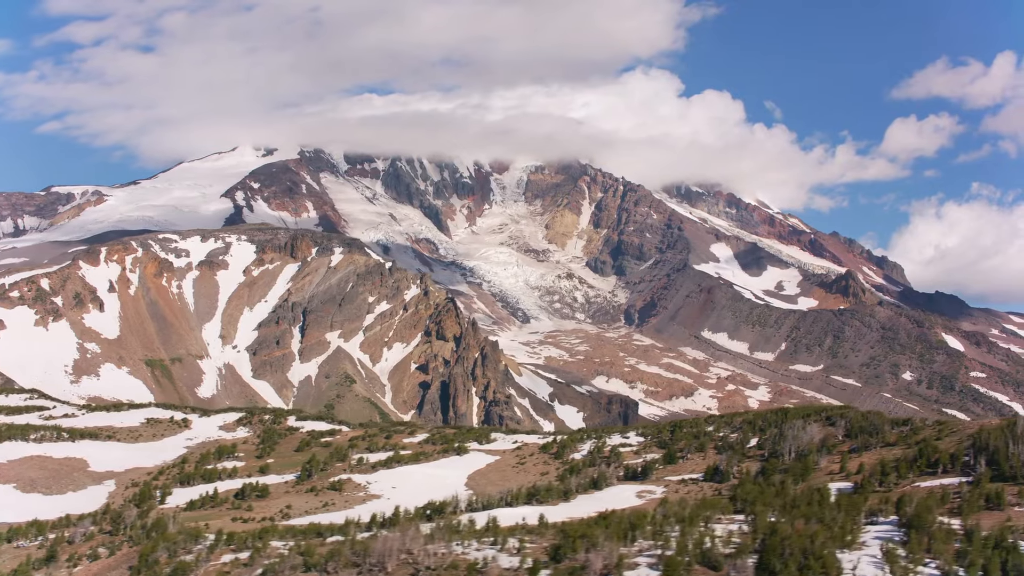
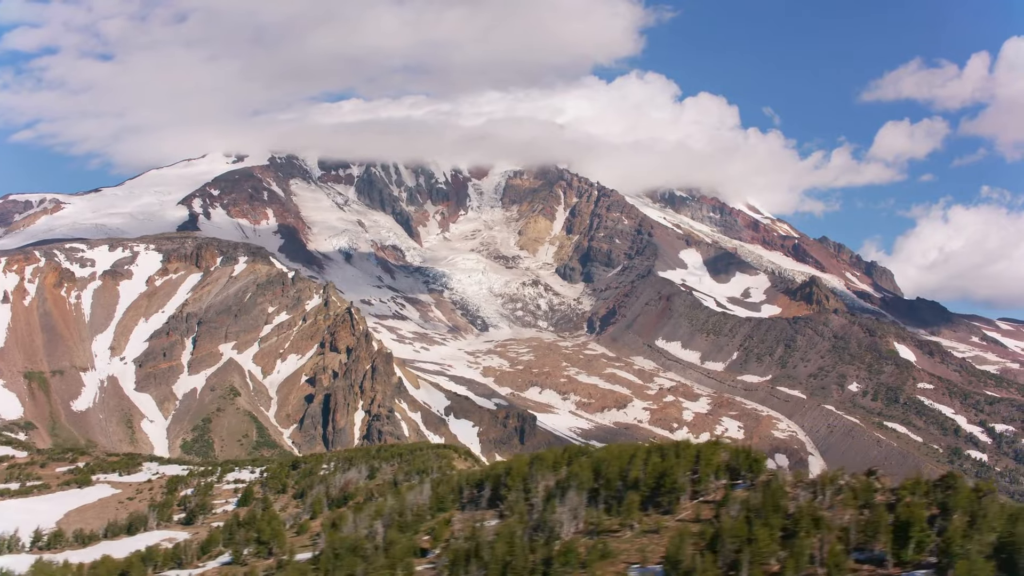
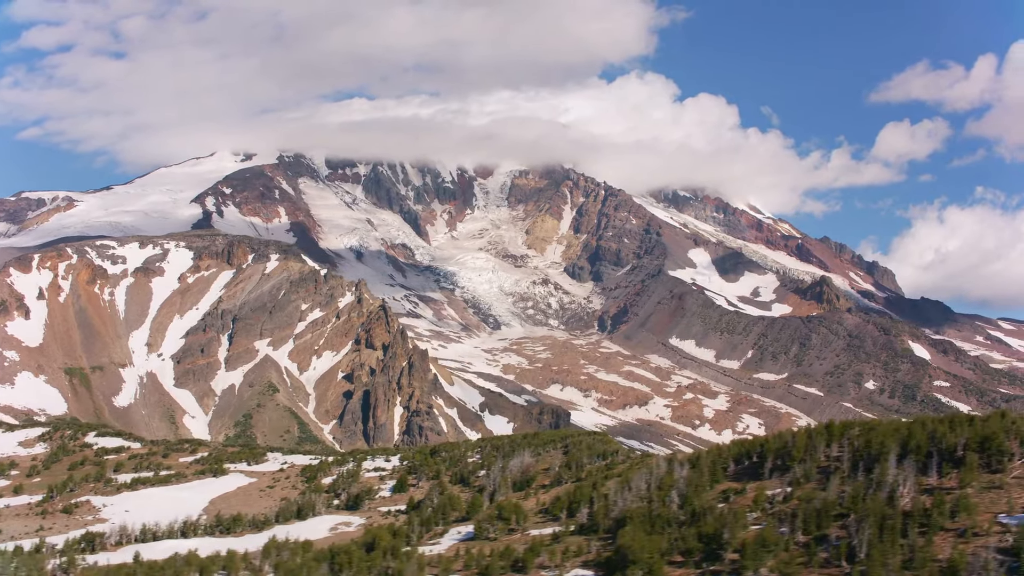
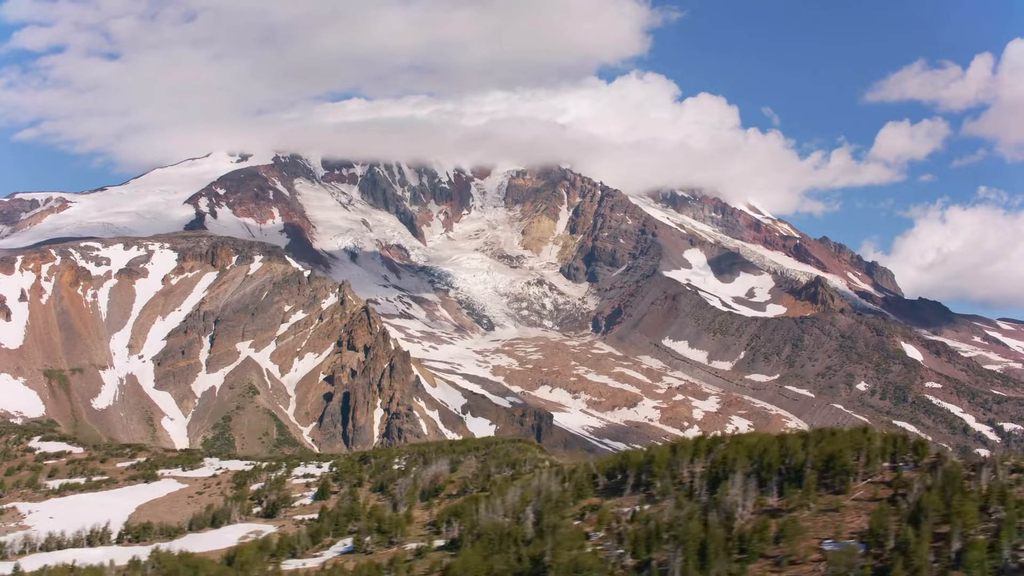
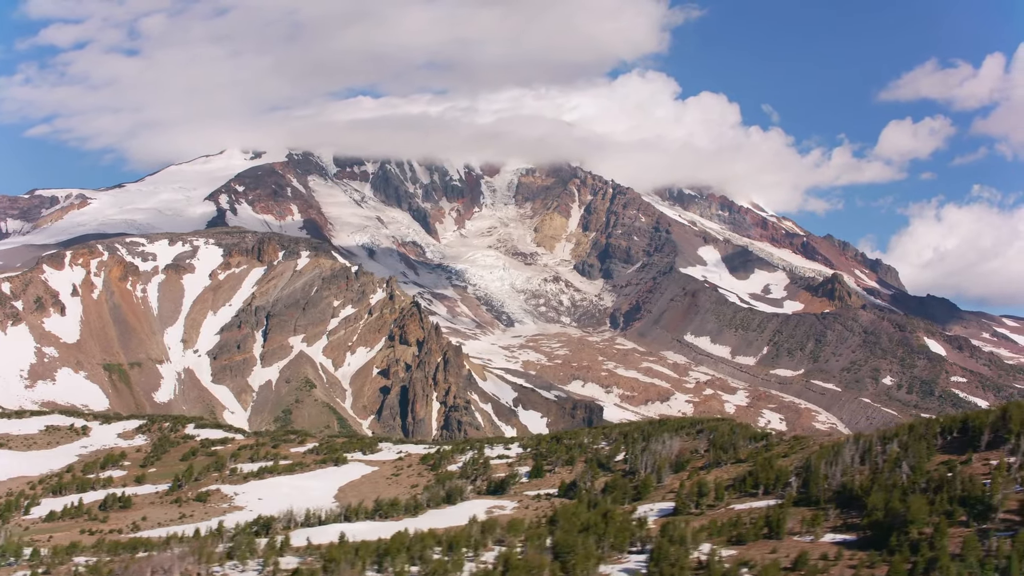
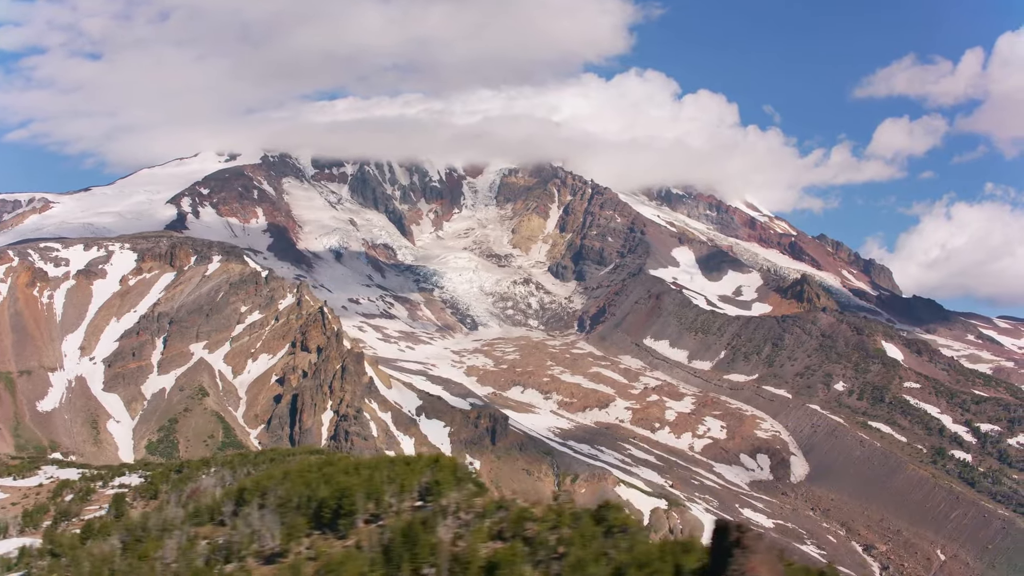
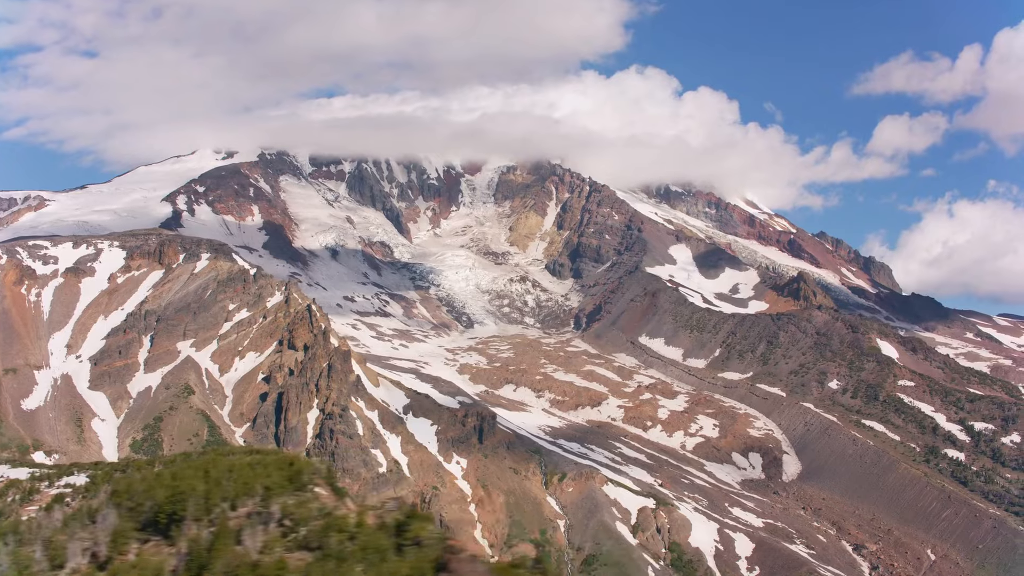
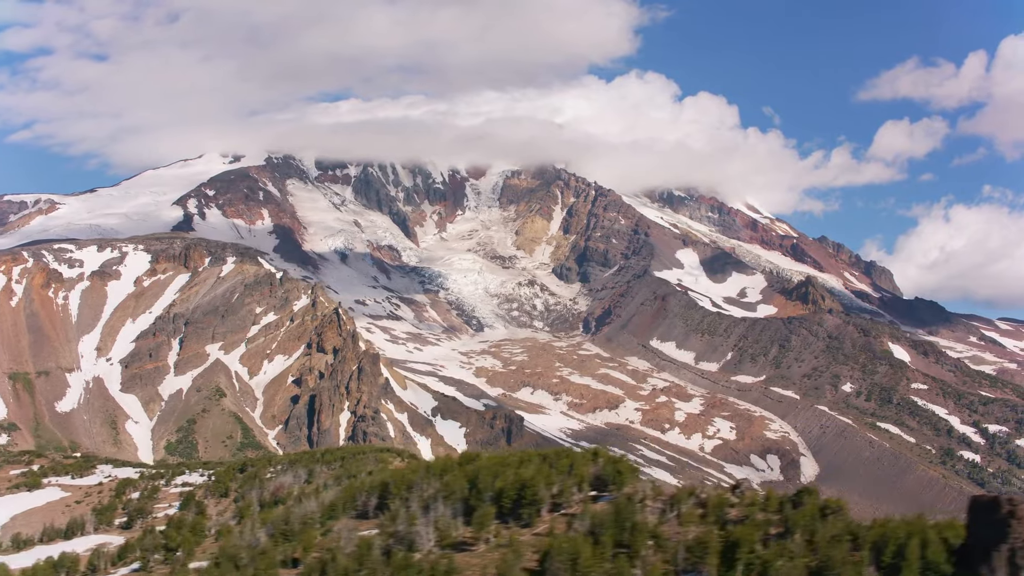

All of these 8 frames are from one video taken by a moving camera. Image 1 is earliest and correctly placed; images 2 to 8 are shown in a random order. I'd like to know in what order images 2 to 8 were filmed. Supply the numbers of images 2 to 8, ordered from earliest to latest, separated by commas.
5, 3, 4, 2, 8, 6, 7
